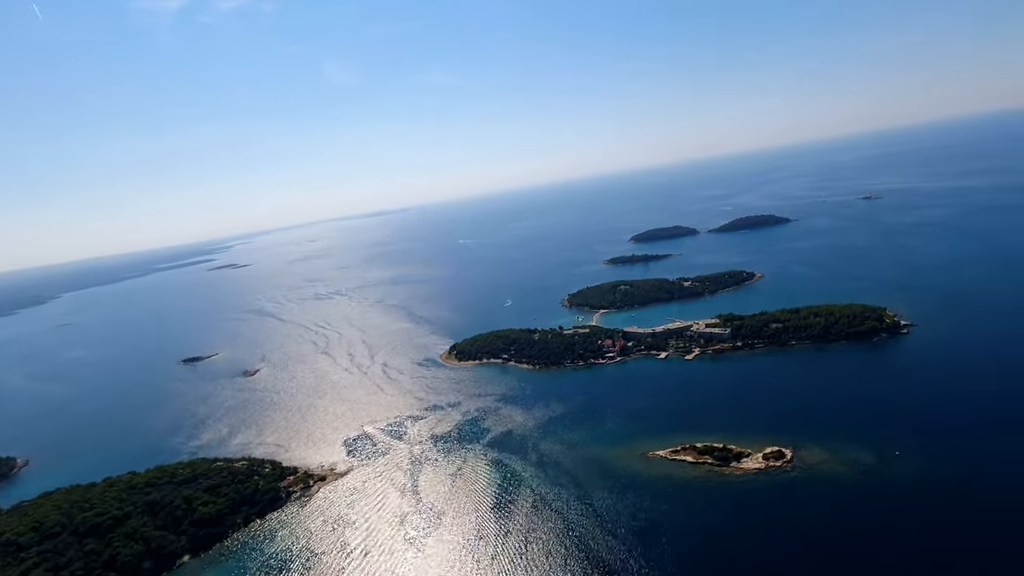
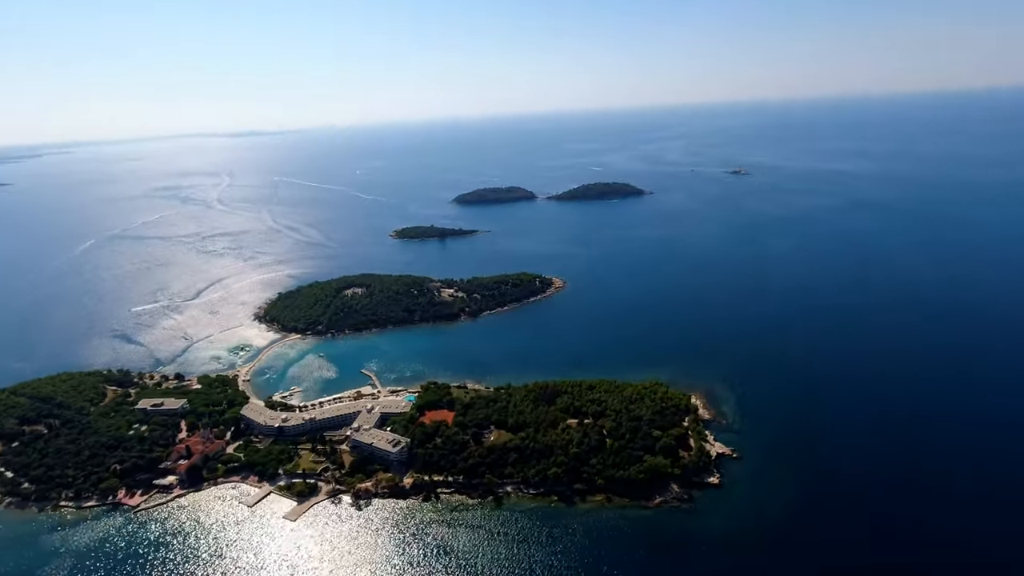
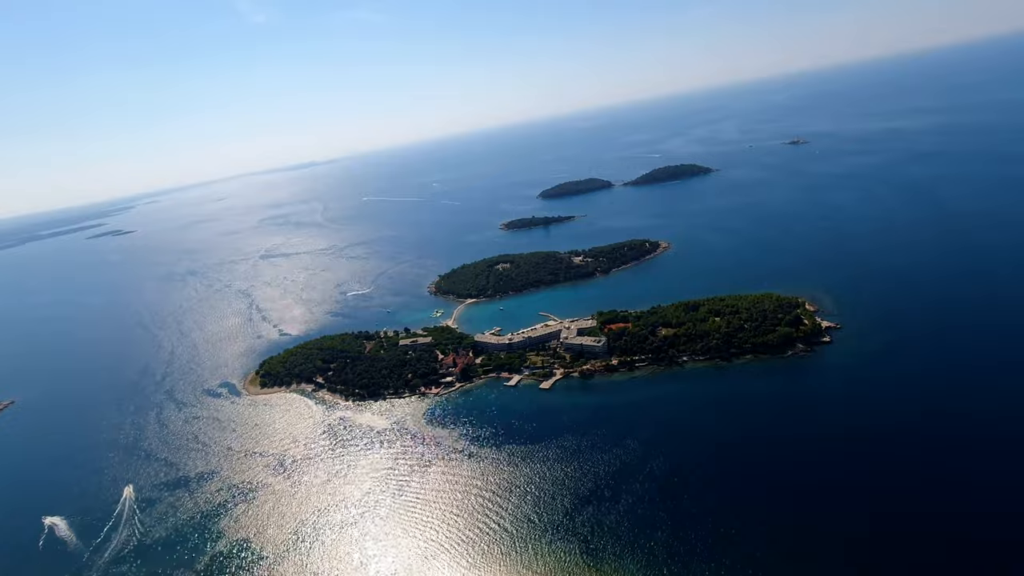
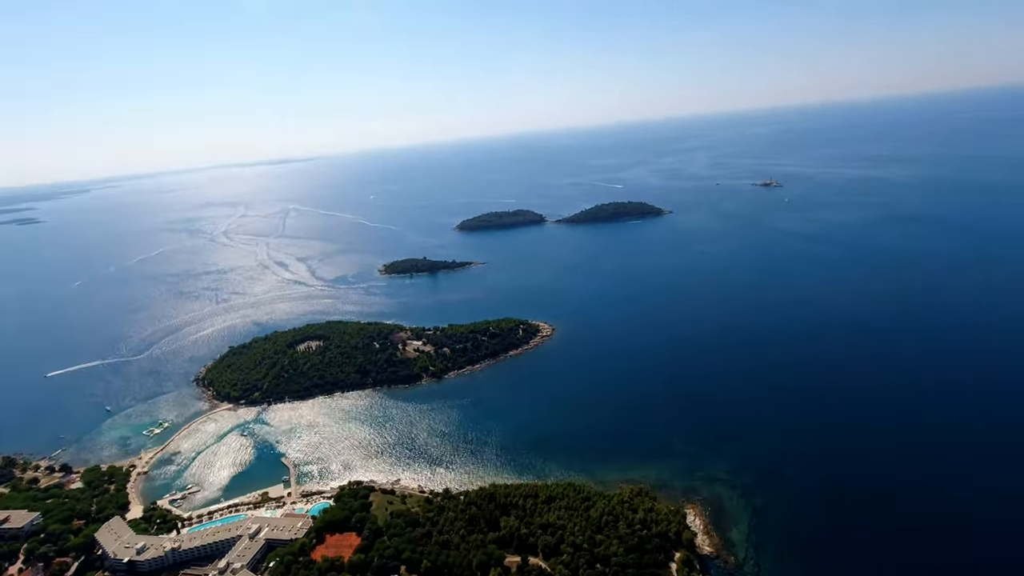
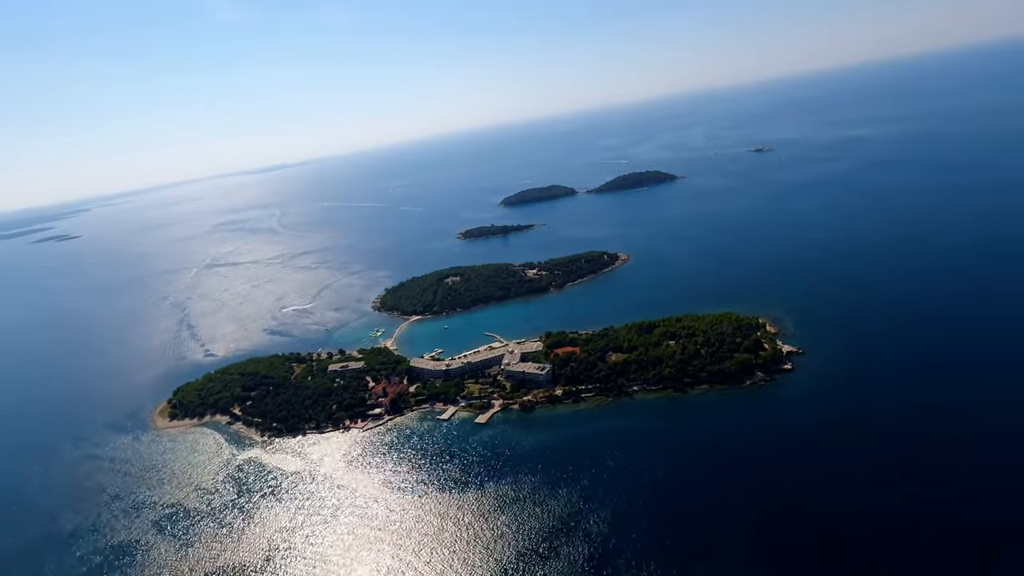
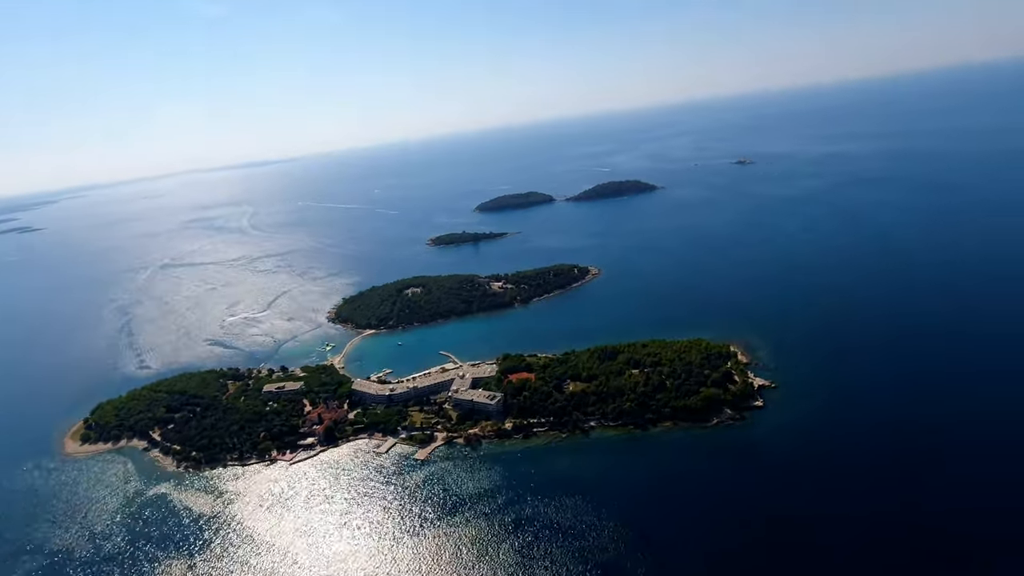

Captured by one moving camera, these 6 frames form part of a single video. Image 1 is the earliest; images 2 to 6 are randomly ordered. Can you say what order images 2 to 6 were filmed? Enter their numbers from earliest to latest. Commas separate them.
3, 5, 6, 2, 4
